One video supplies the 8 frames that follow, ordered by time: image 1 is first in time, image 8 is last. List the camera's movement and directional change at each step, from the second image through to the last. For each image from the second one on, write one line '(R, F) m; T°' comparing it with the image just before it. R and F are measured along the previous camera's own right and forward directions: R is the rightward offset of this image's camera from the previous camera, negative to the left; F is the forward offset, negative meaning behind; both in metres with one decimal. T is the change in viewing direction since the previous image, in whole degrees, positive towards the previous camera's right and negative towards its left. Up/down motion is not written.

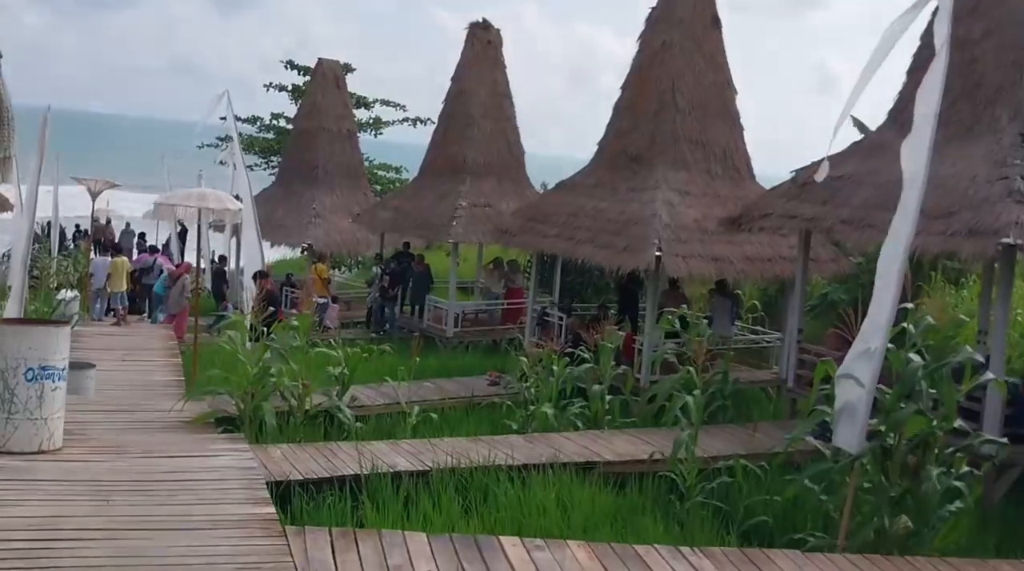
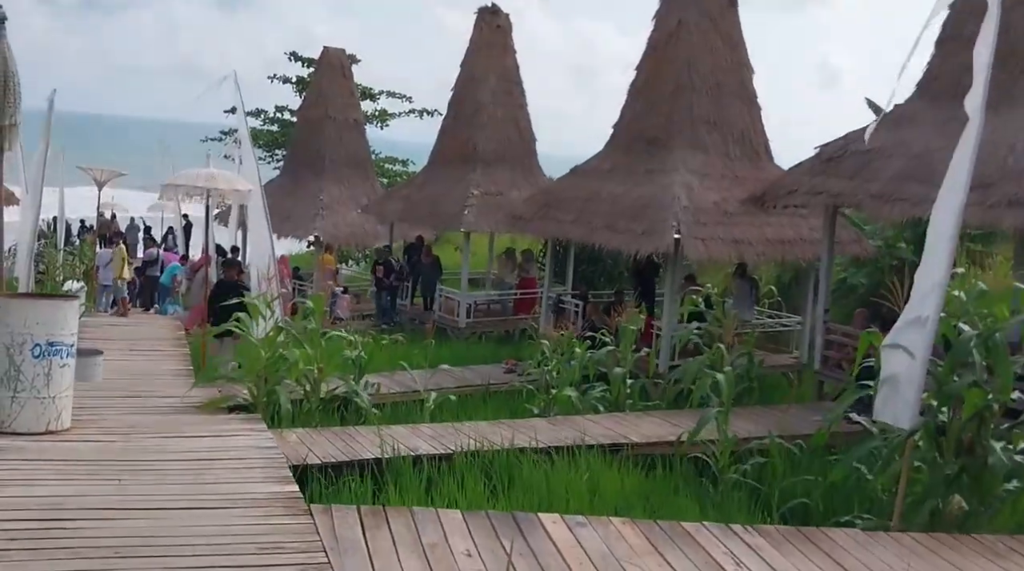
(-0.1, +0.3) m; 0°
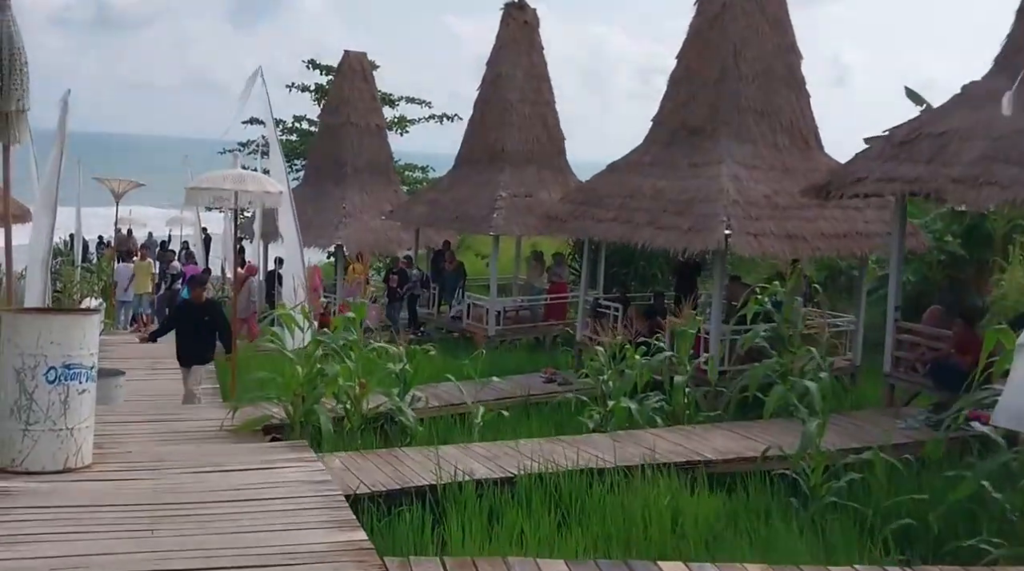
(-0.3, +0.6) m; -1°
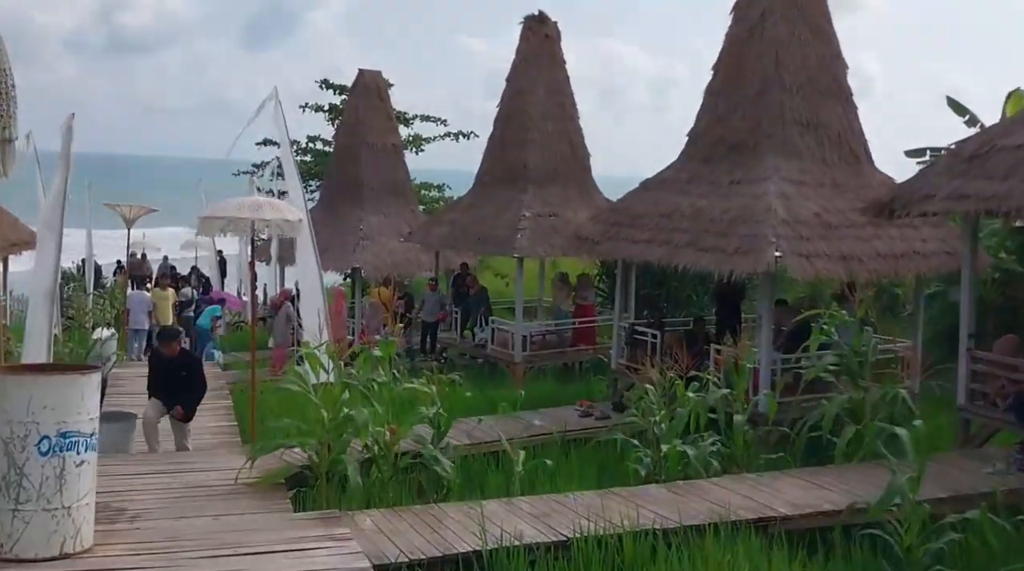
(-0.2, +0.6) m; -1°
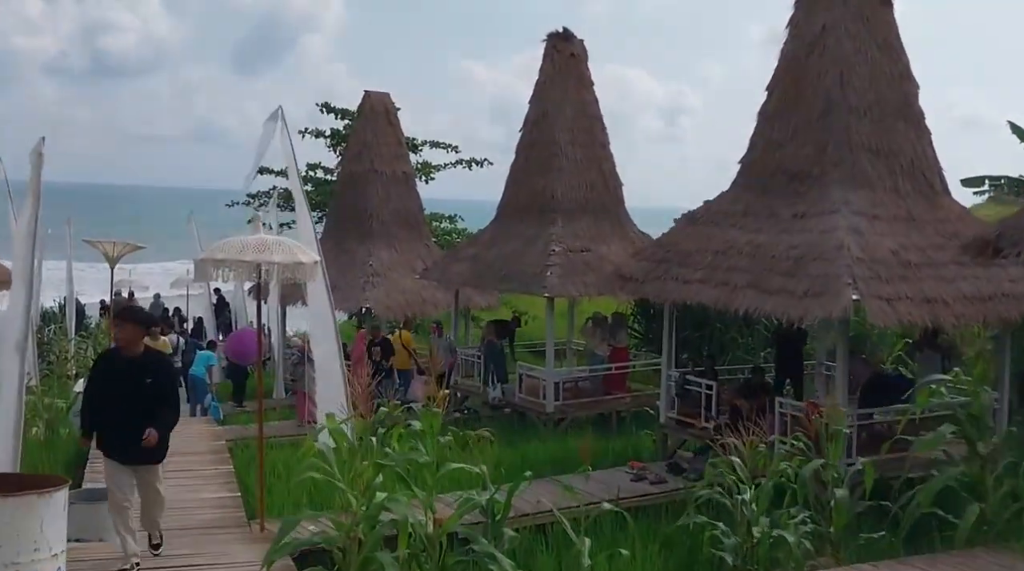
(-0.4, +1.1) m; 0°
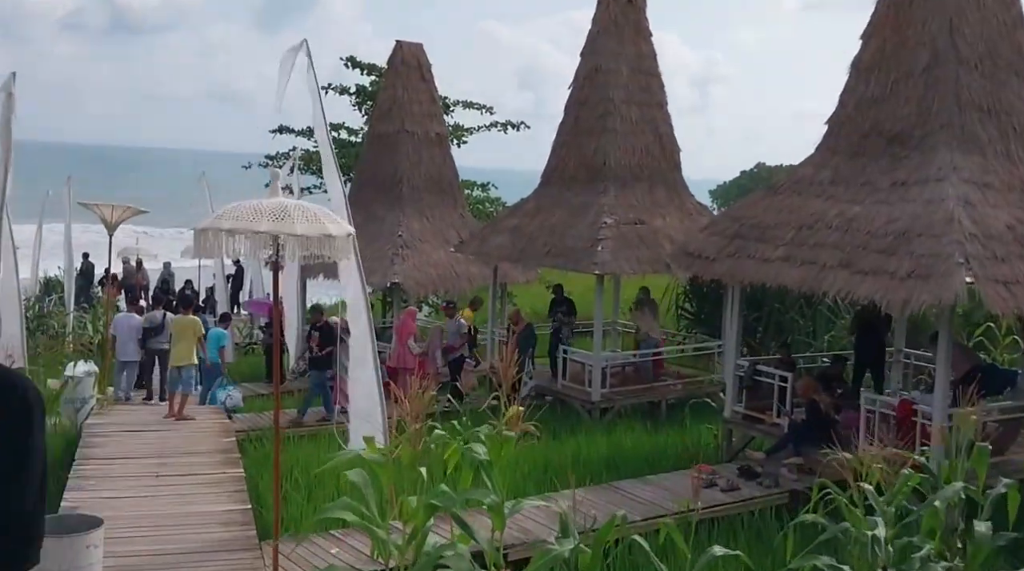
(-0.2, +1.1) m; -1°
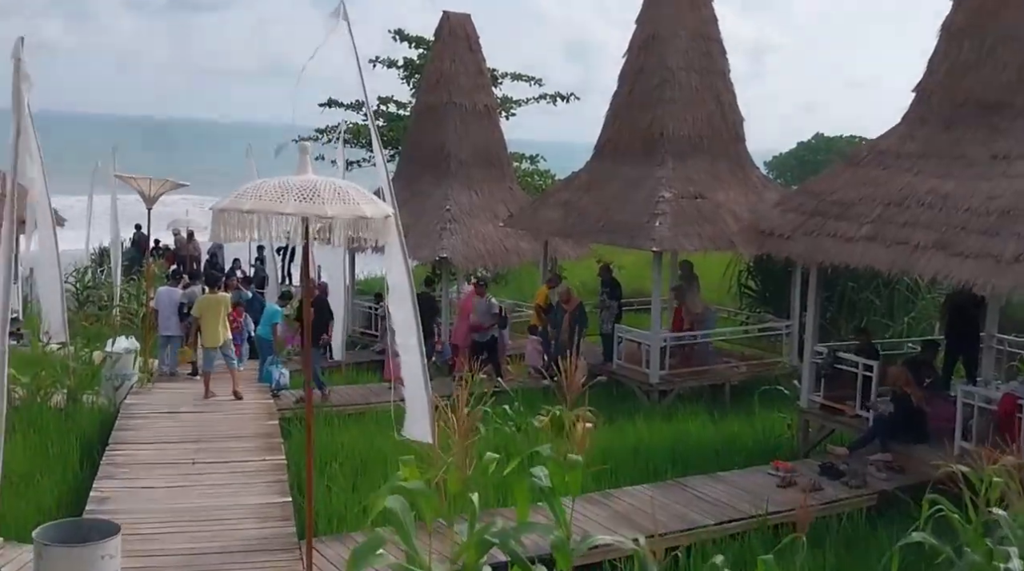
(-0.1, +0.6) m; -2°
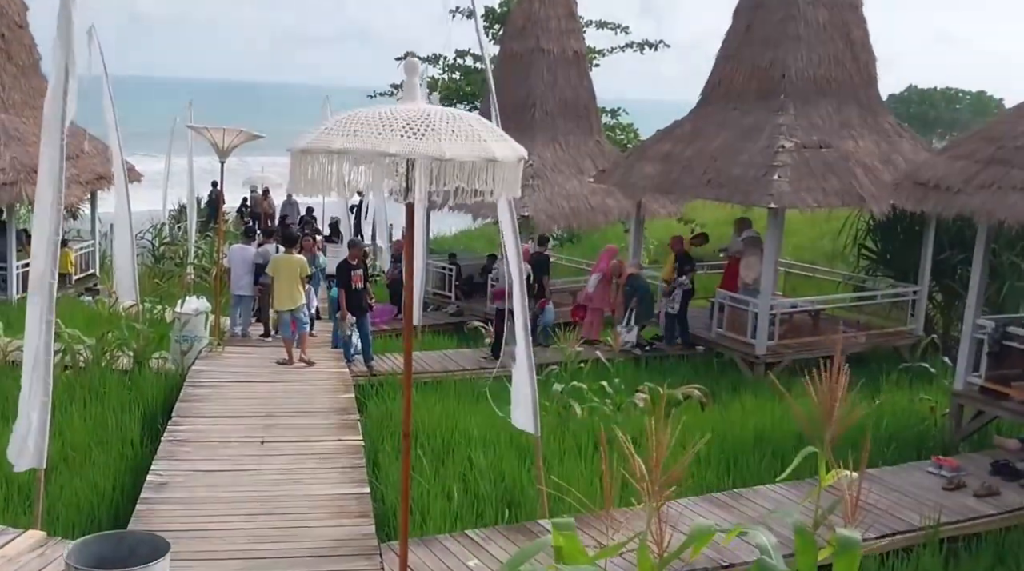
(-0.3, +1.1) m; -4°
